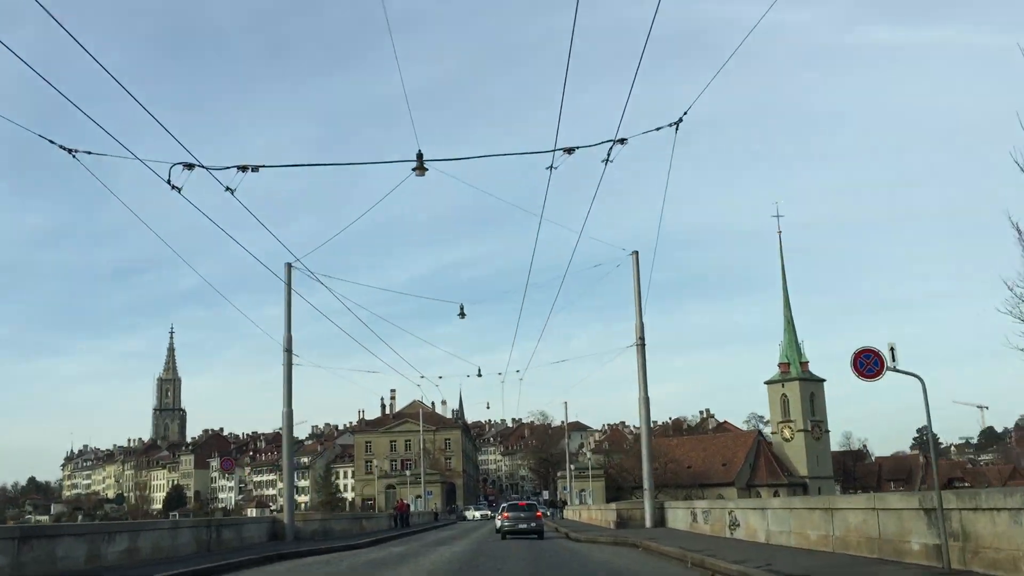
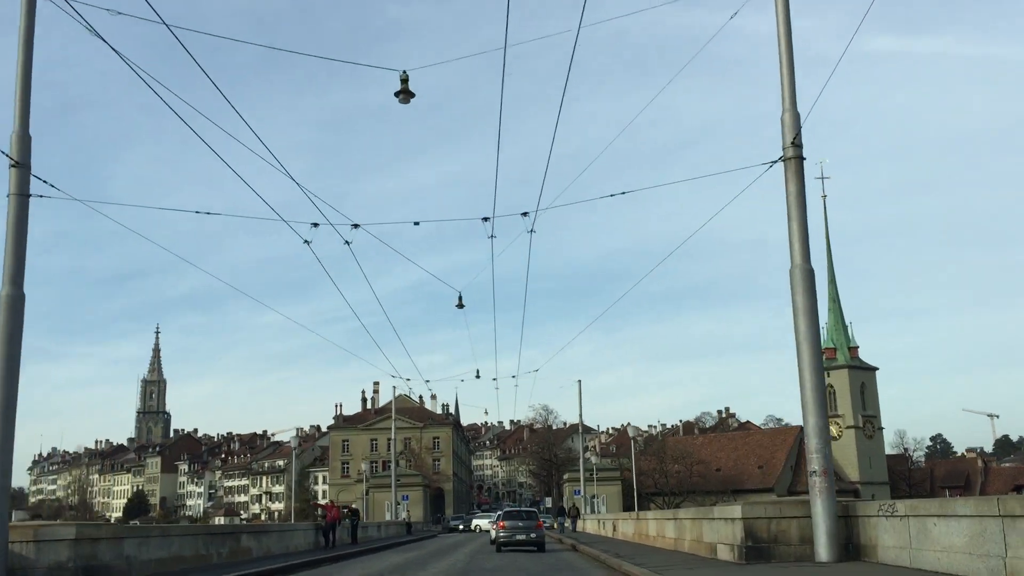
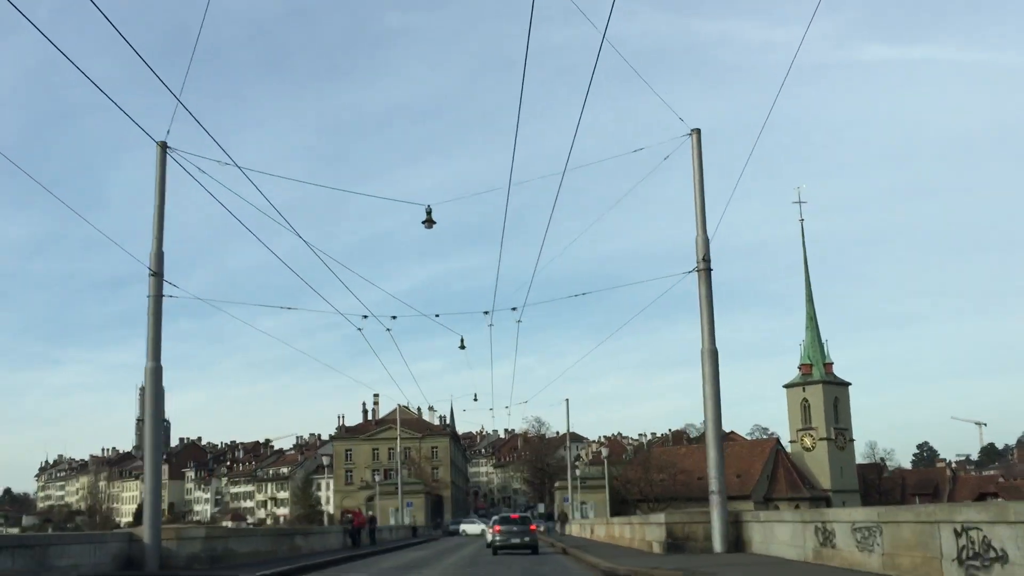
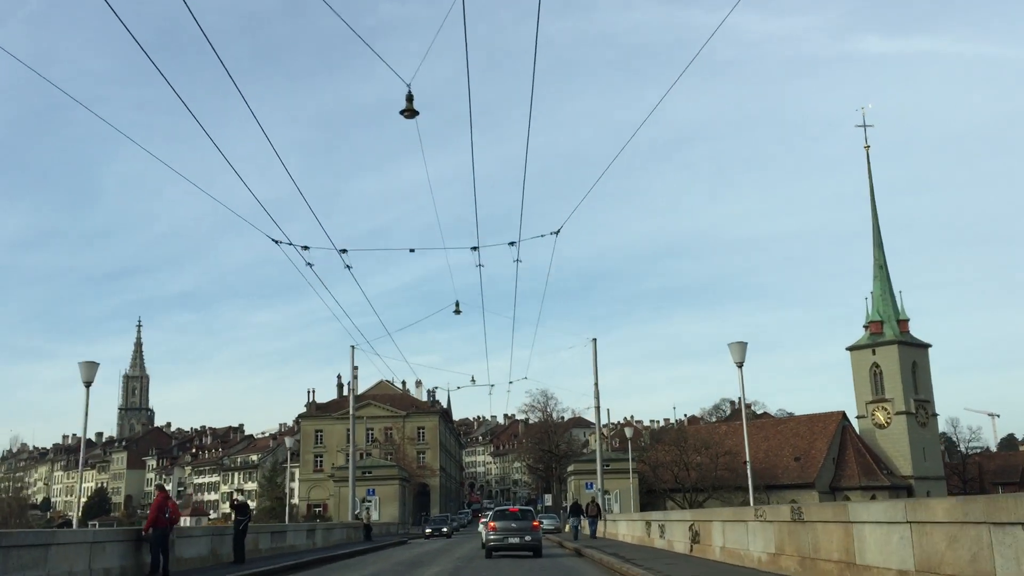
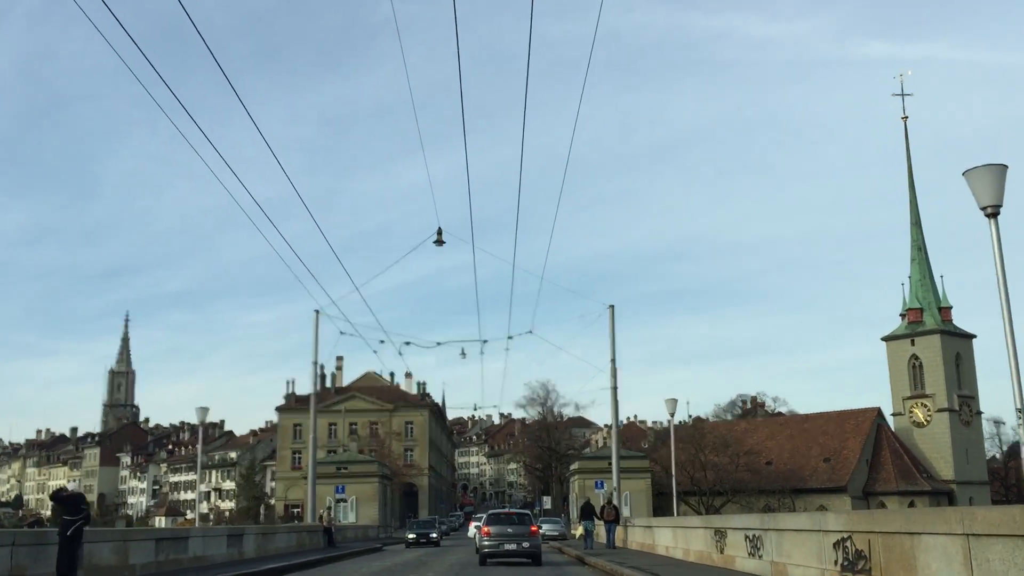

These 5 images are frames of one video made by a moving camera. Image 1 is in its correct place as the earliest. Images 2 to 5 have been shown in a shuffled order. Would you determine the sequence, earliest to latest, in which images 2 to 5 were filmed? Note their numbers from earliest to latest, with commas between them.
3, 2, 4, 5
